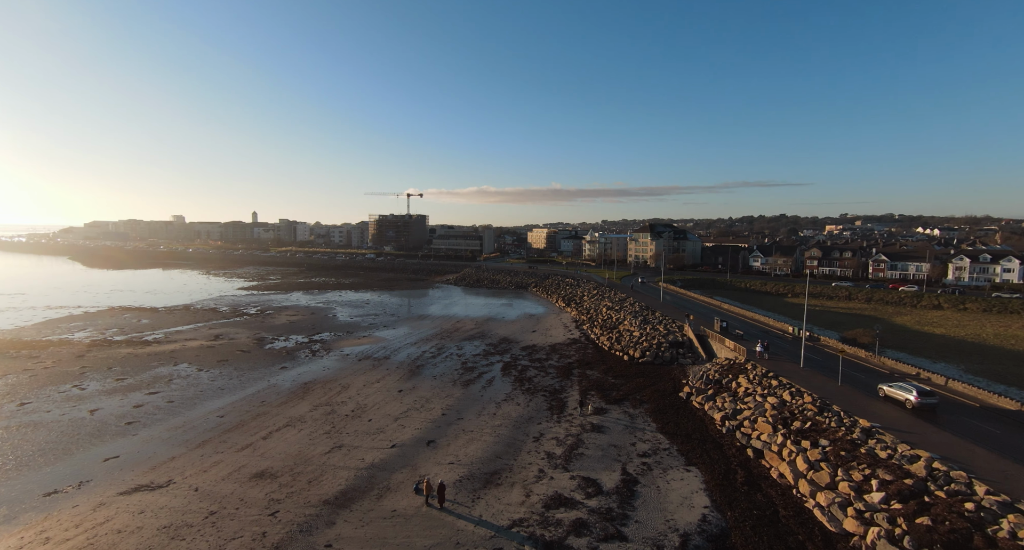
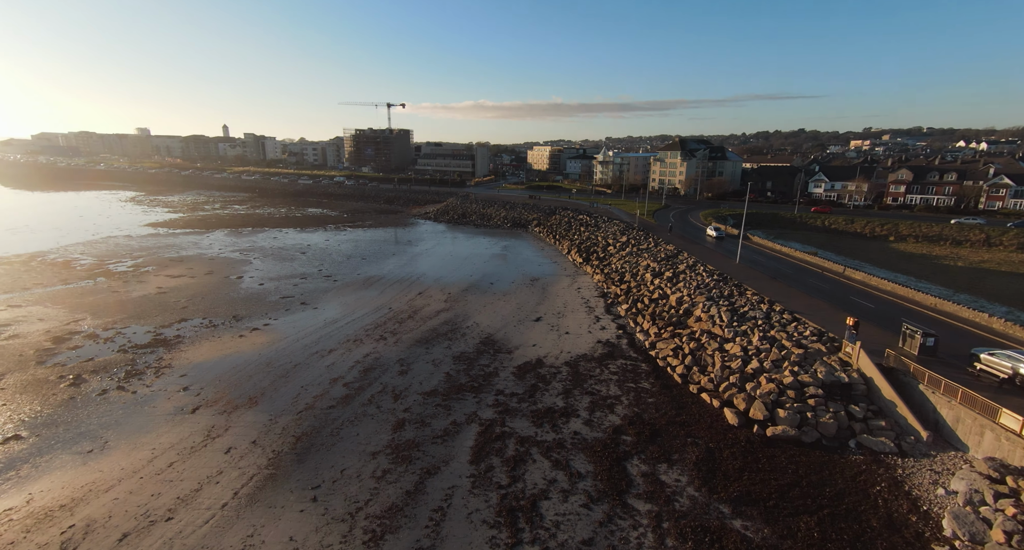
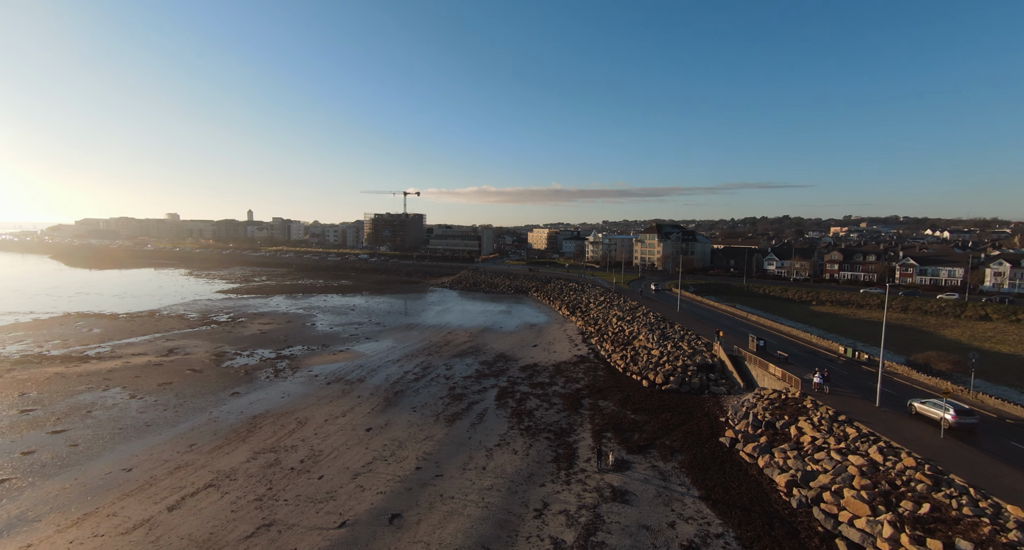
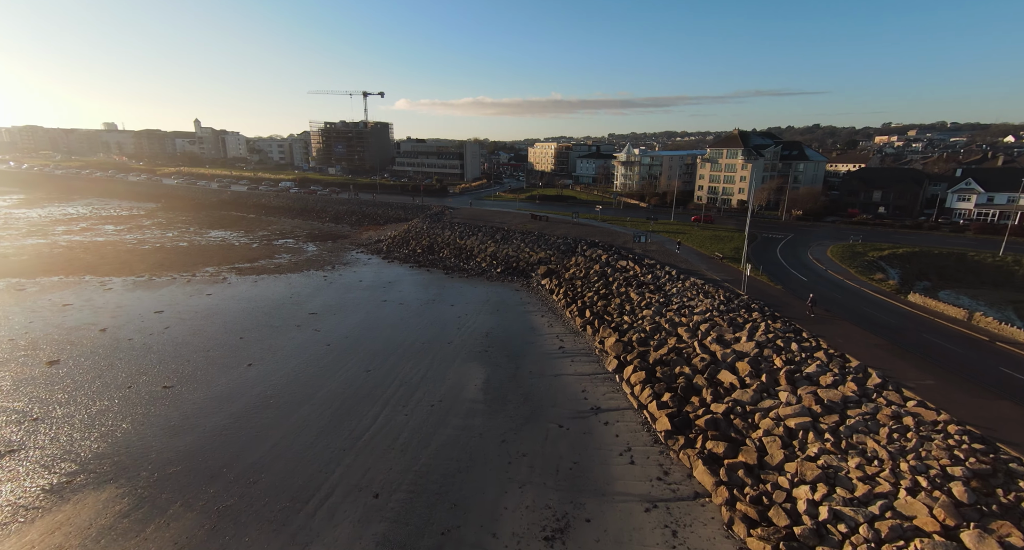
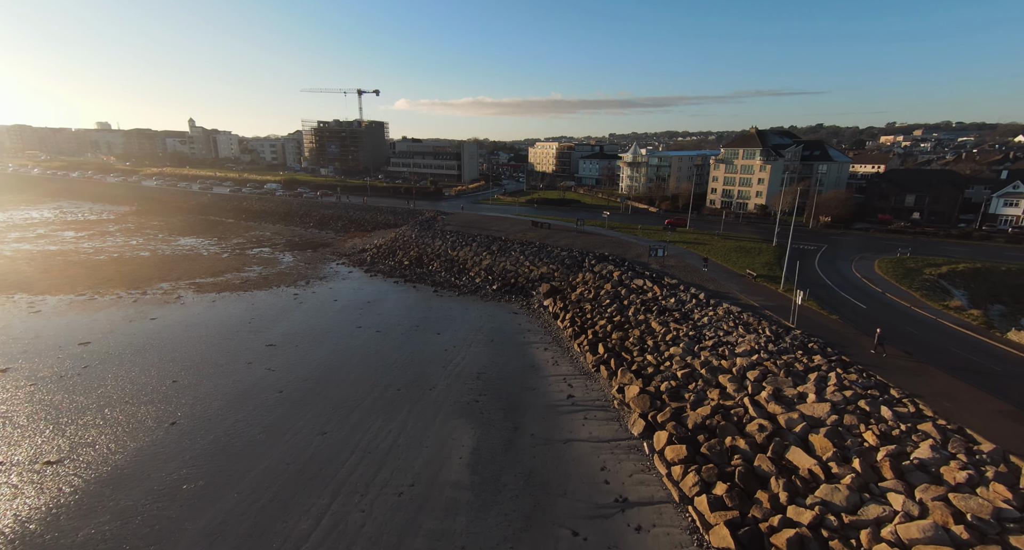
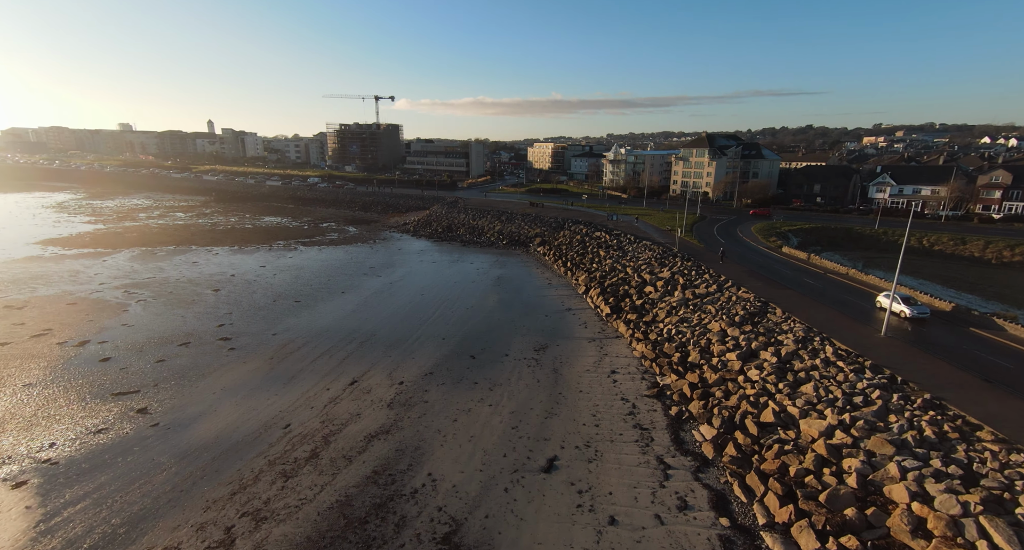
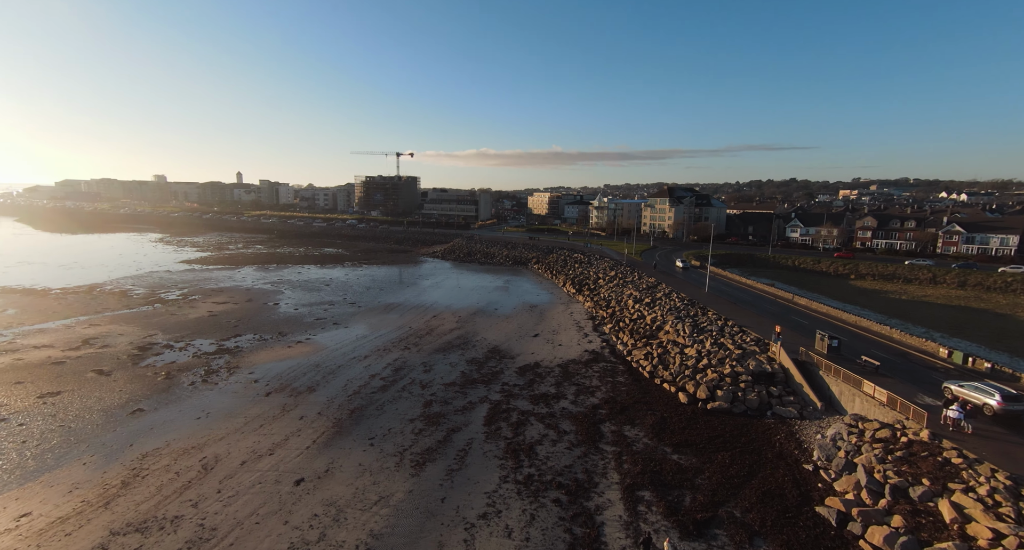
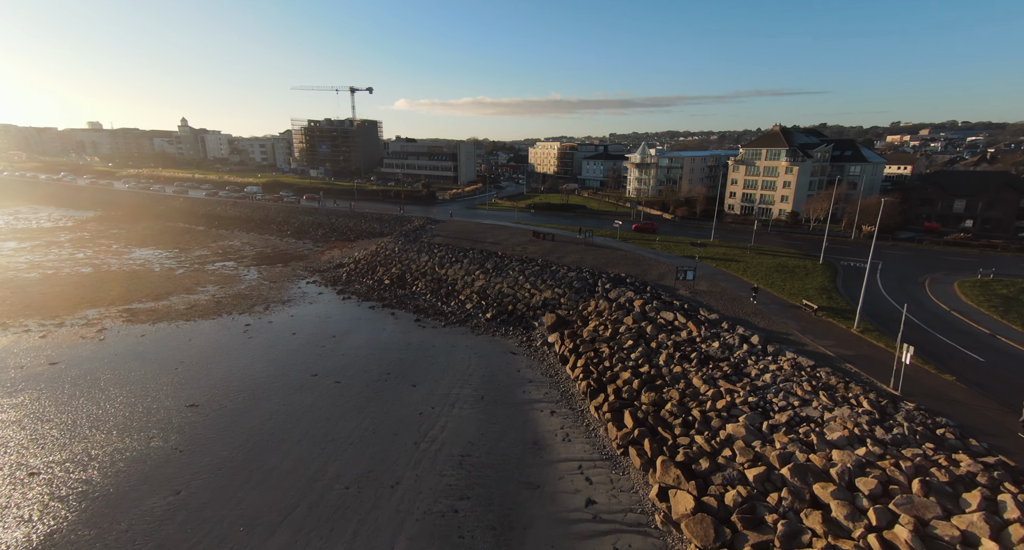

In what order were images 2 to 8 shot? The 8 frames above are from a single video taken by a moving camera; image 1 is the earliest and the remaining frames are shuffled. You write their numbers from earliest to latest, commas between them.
3, 7, 2, 6, 4, 5, 8
